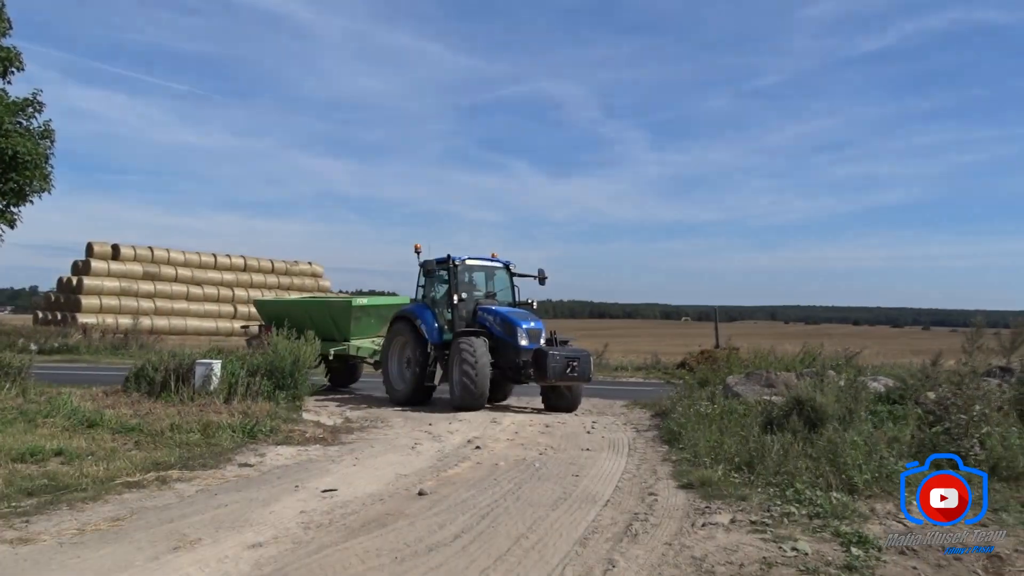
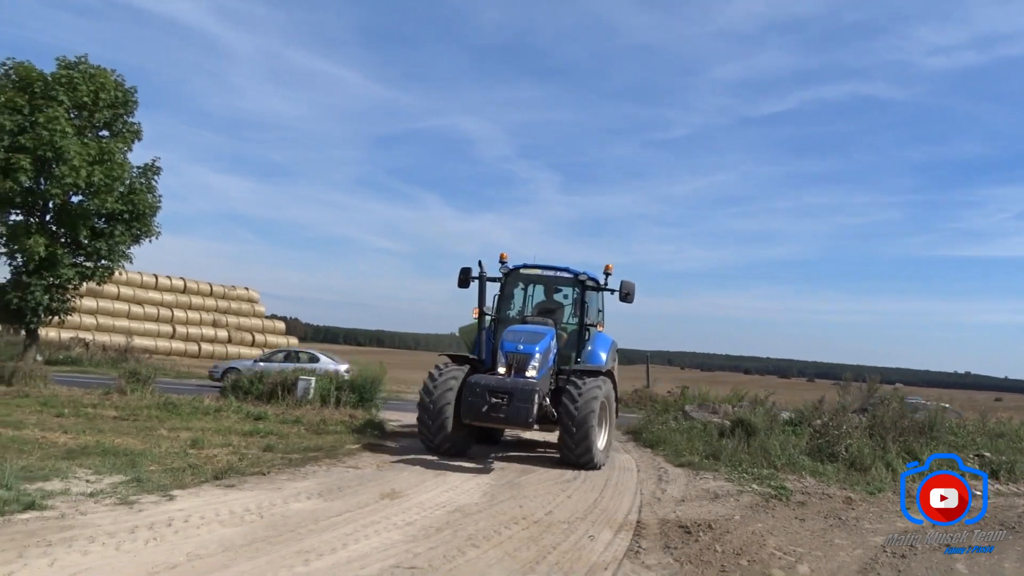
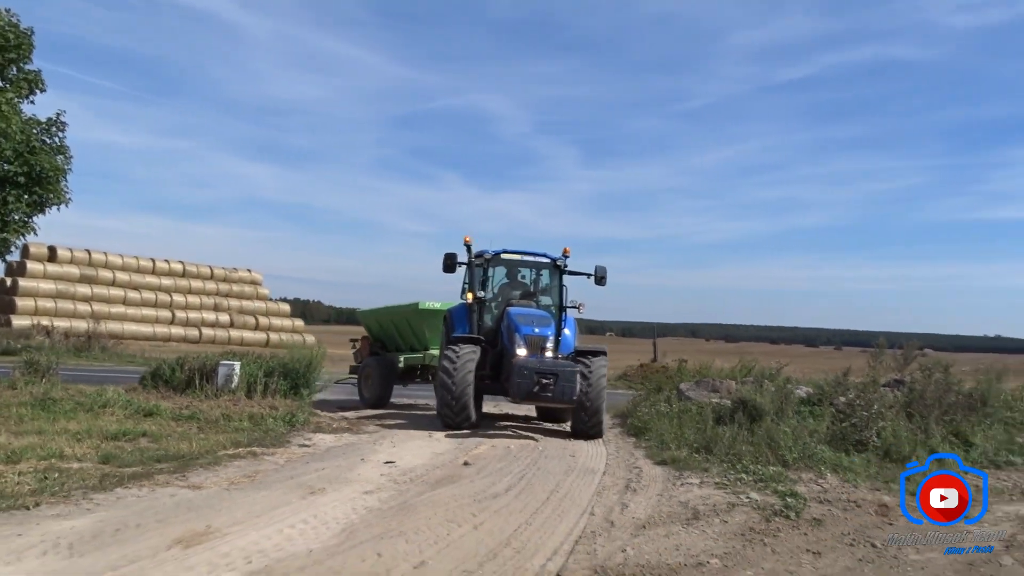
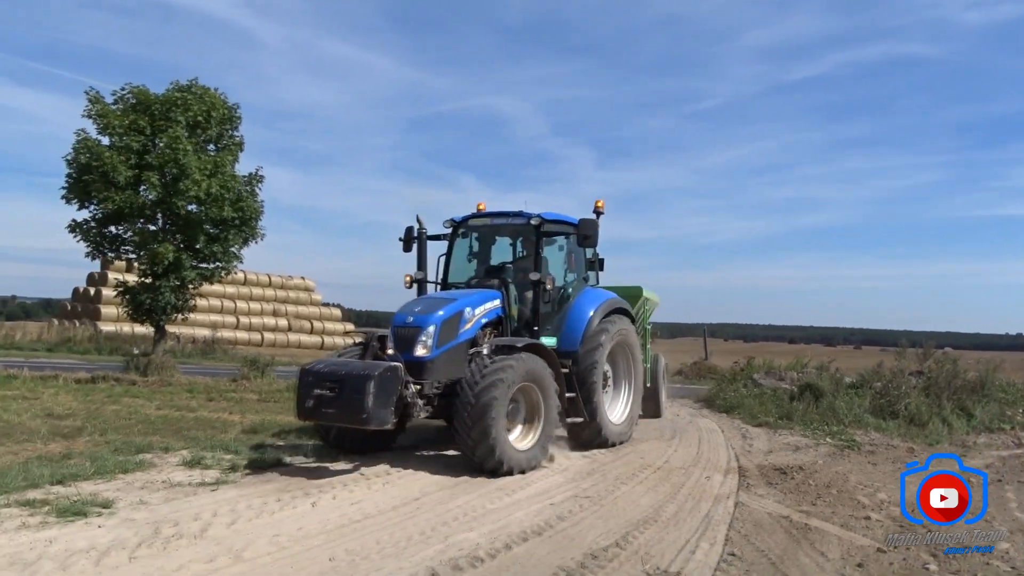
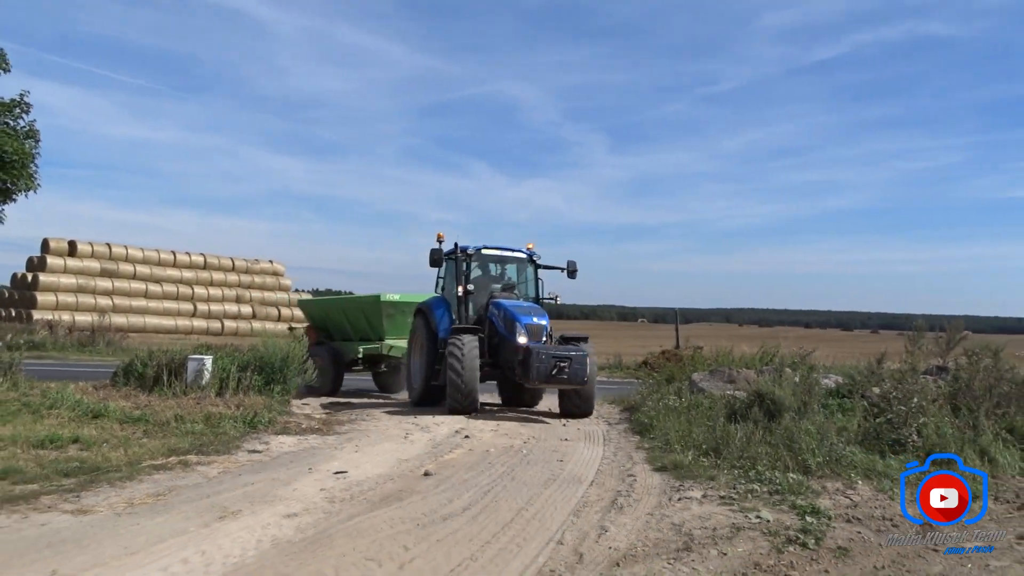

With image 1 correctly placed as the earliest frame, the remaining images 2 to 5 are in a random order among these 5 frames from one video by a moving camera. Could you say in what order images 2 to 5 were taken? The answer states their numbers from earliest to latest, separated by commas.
5, 3, 2, 4
